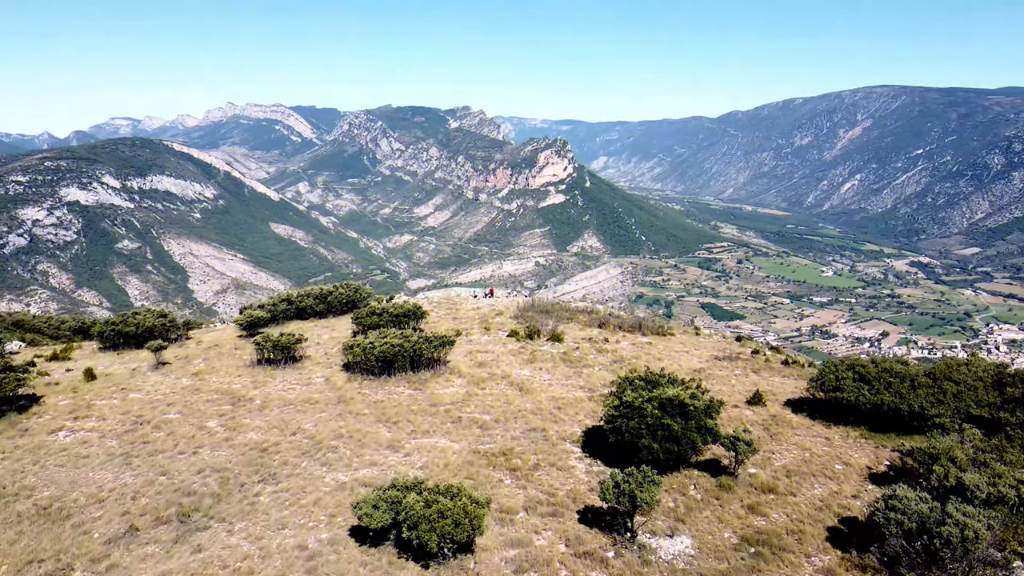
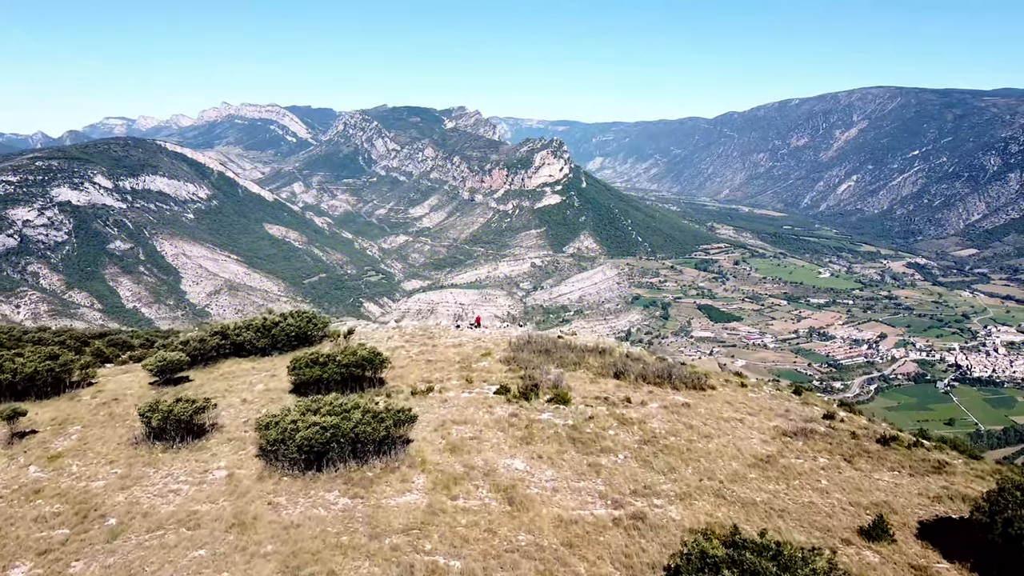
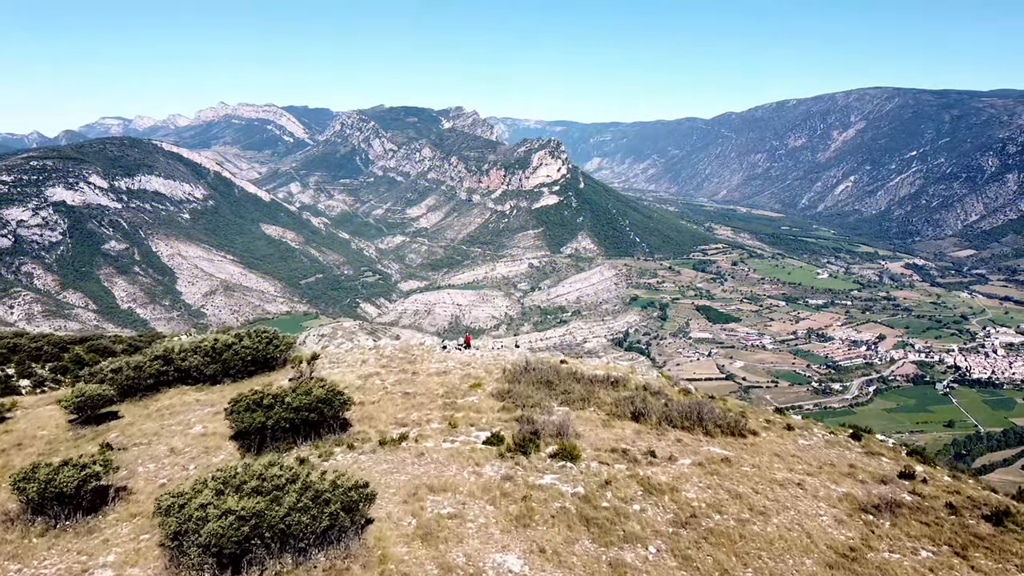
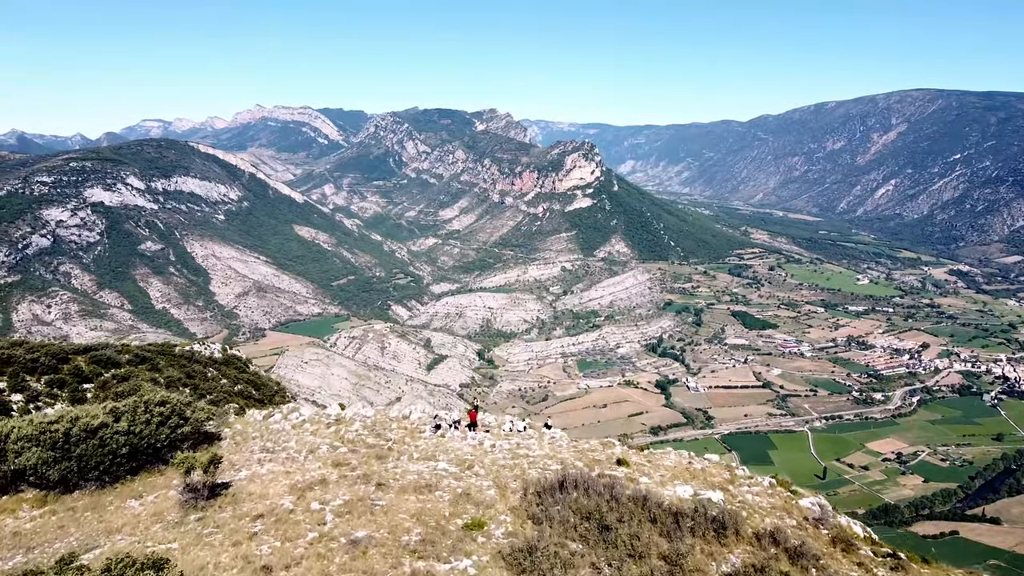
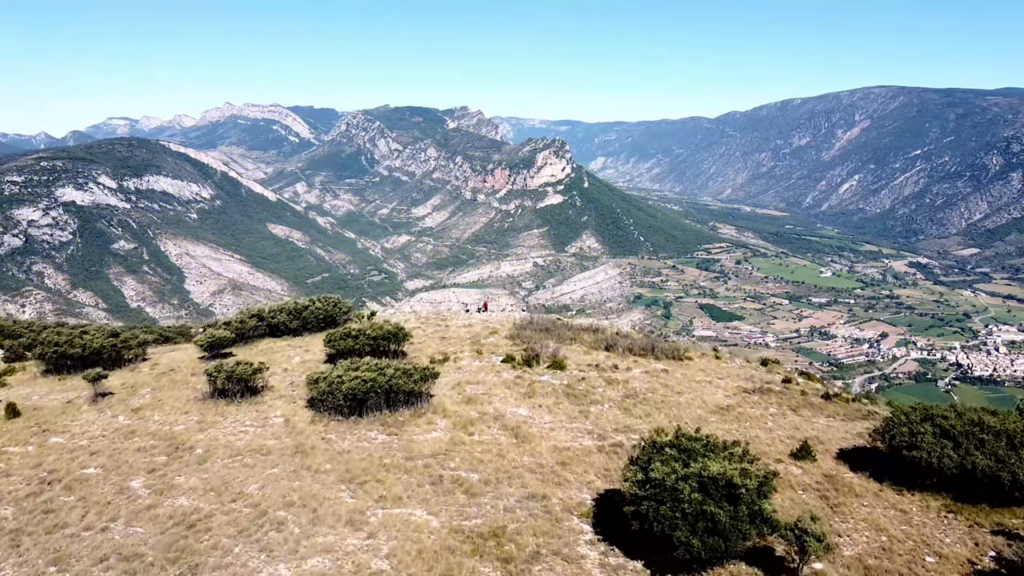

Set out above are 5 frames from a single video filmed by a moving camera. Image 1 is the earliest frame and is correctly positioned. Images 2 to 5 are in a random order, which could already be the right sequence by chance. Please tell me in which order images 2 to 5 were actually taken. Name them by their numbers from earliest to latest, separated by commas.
5, 2, 3, 4
